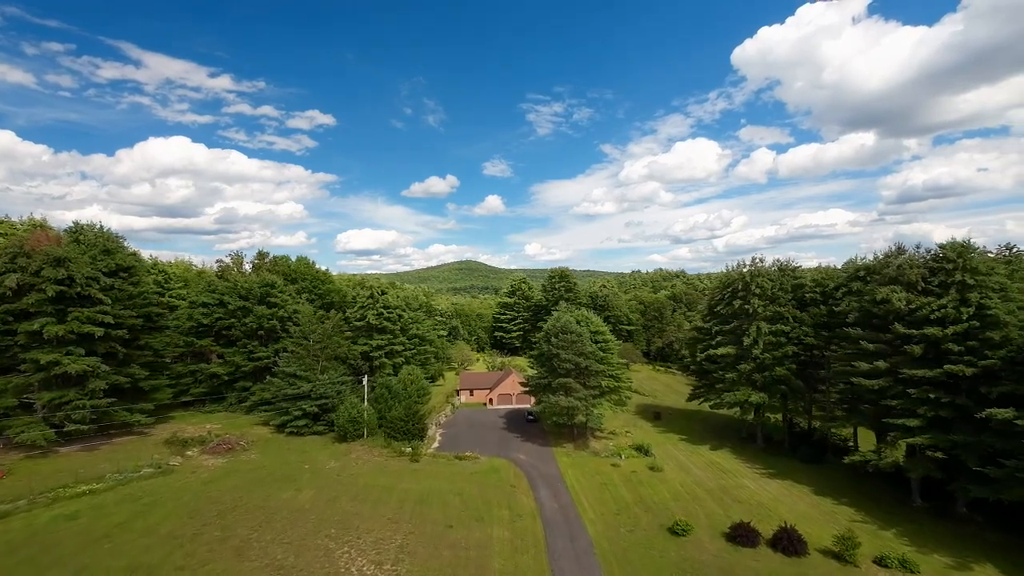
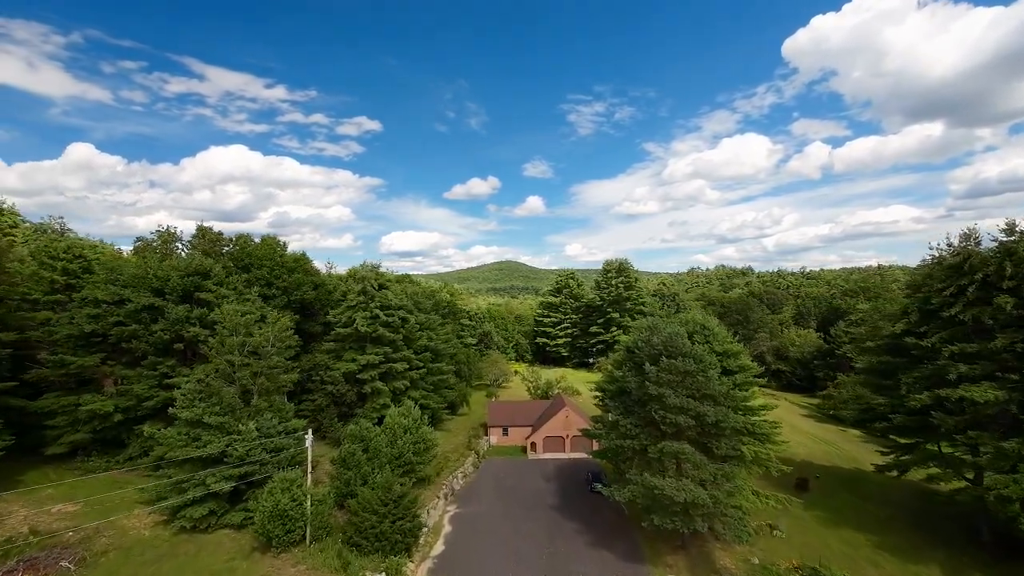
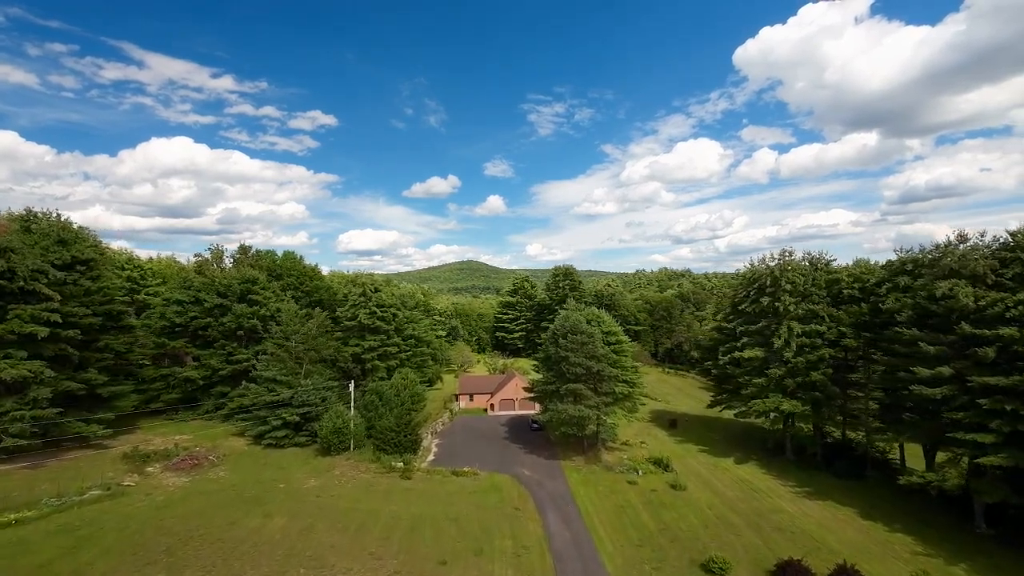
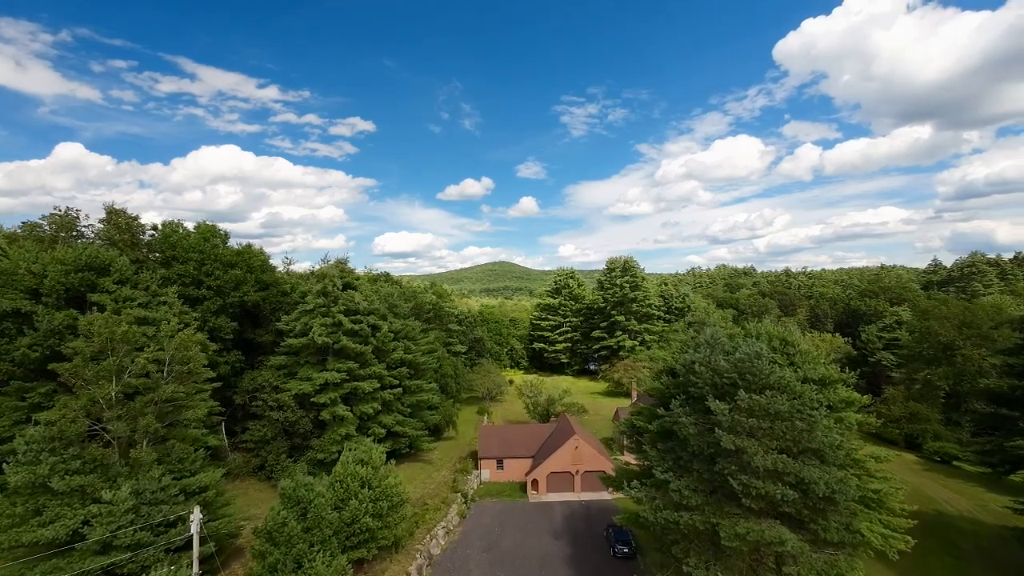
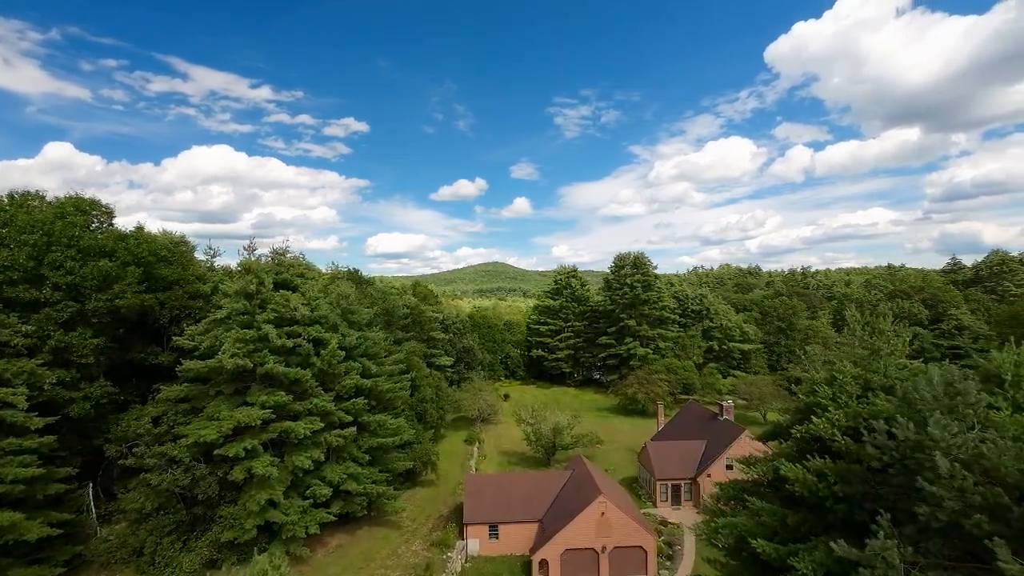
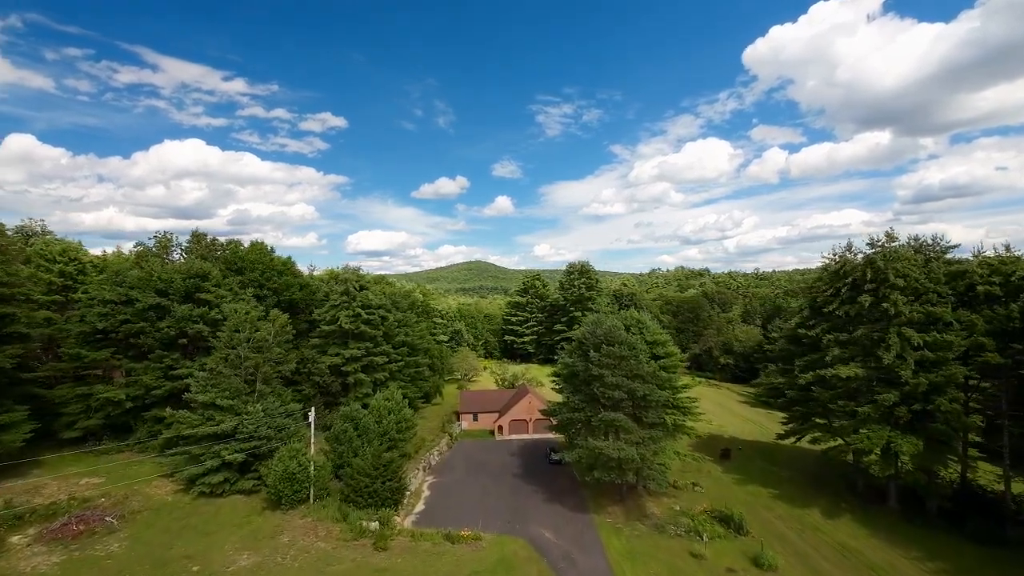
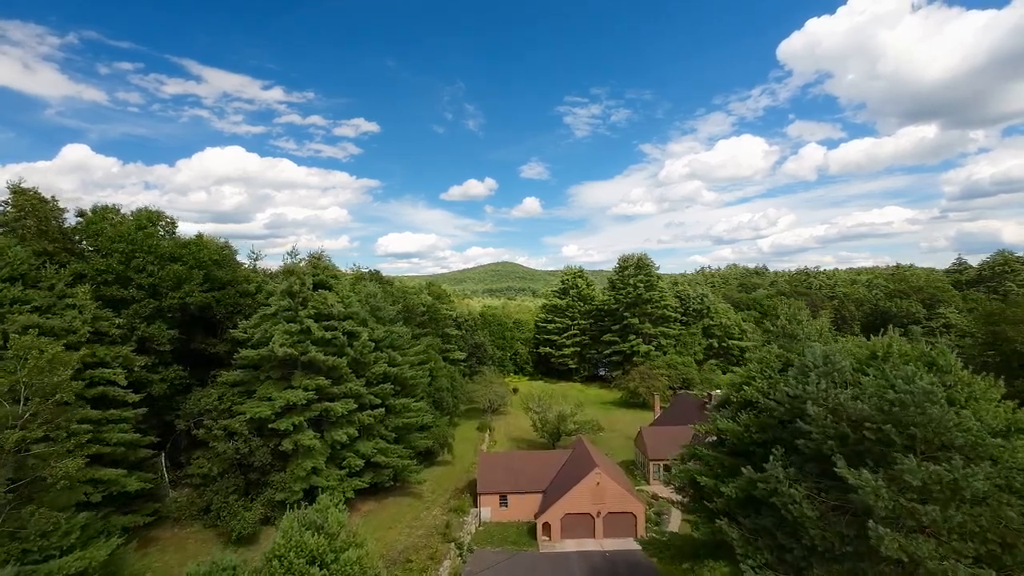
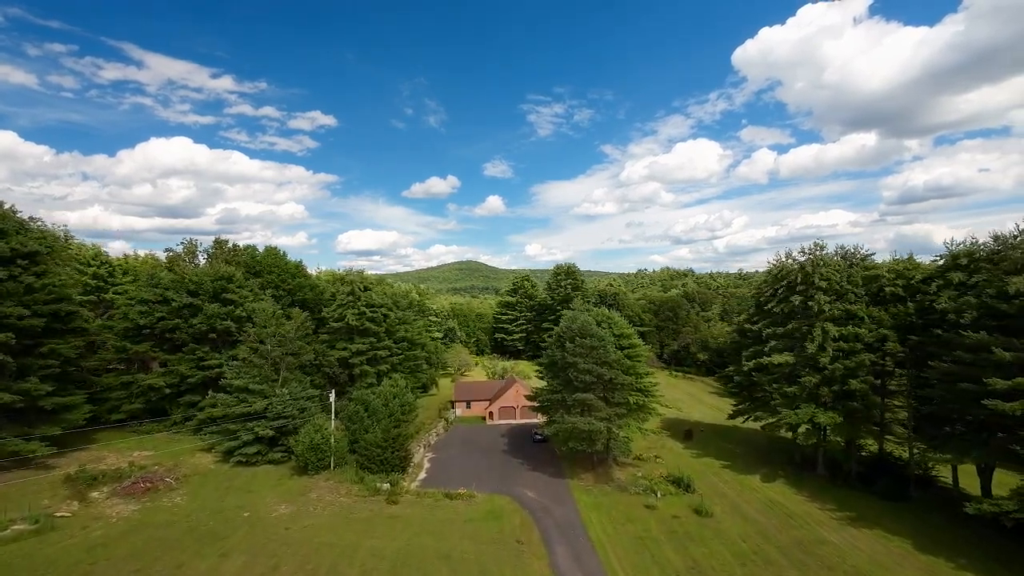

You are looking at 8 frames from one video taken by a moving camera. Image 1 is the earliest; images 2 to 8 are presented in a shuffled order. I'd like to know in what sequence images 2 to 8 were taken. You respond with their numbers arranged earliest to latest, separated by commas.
3, 8, 6, 2, 4, 7, 5
